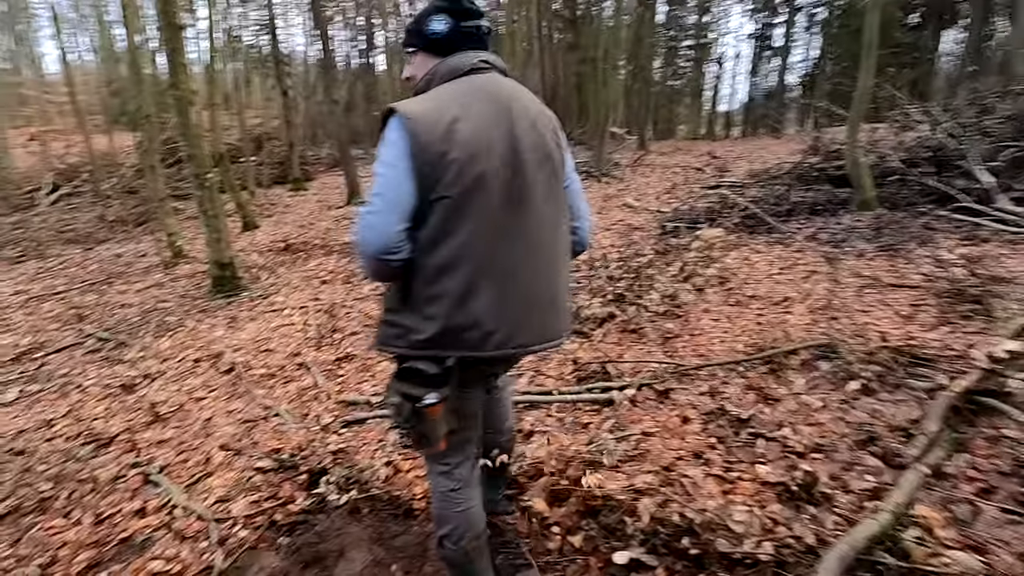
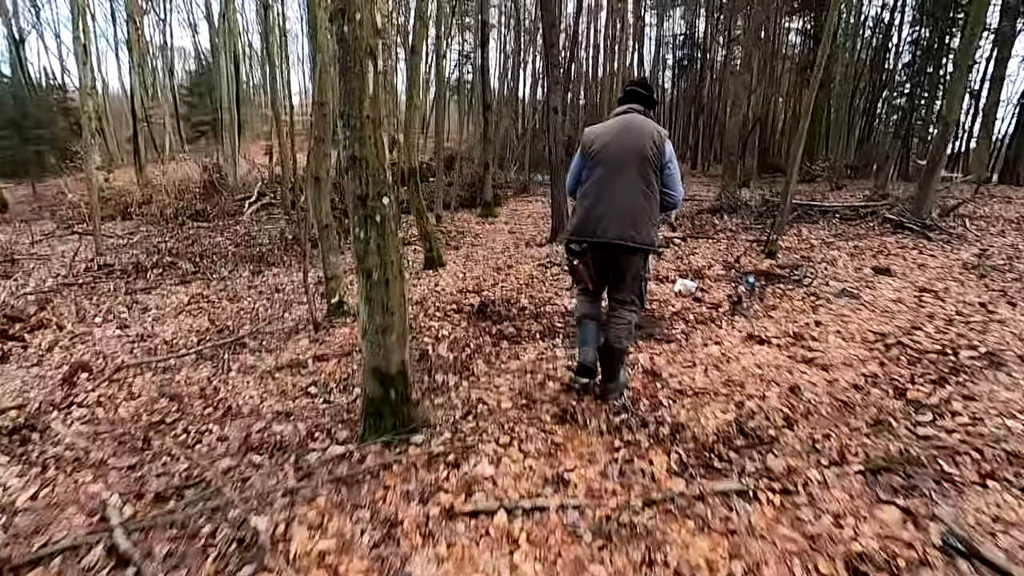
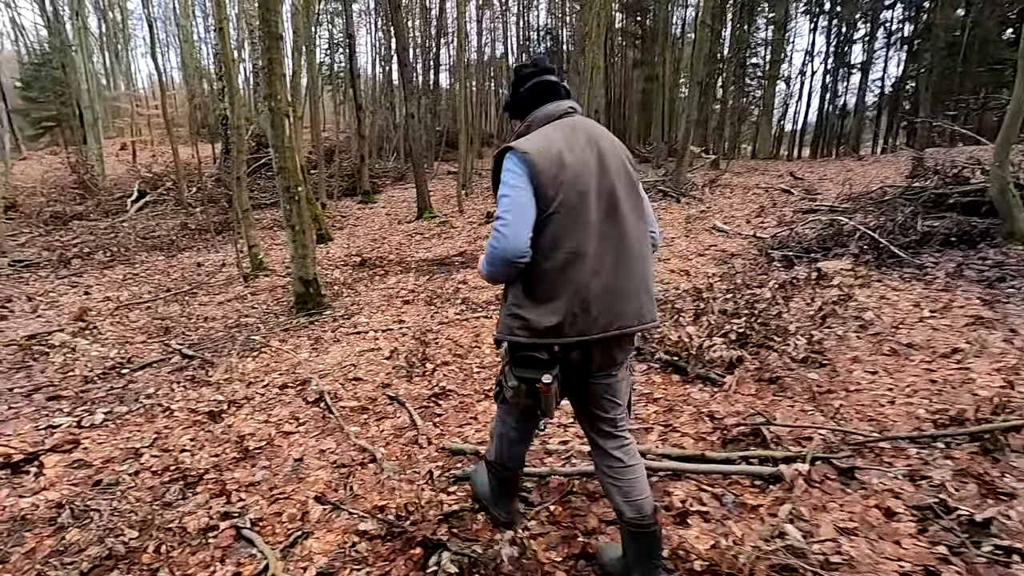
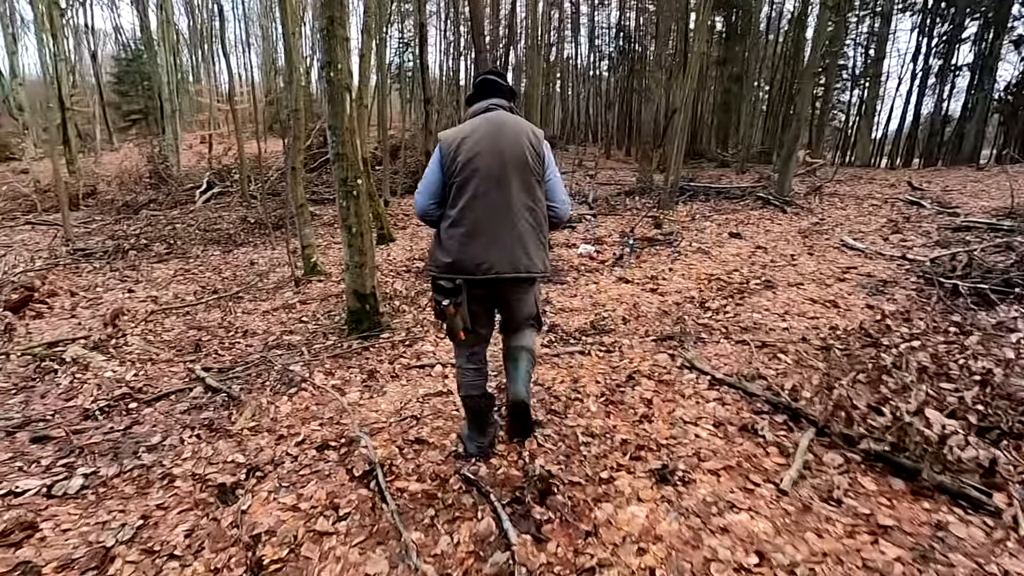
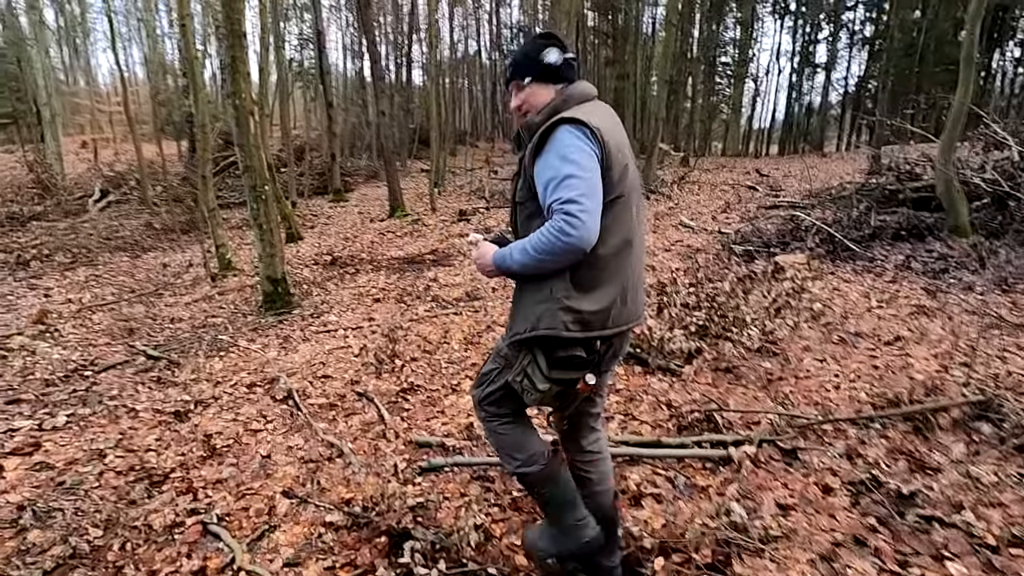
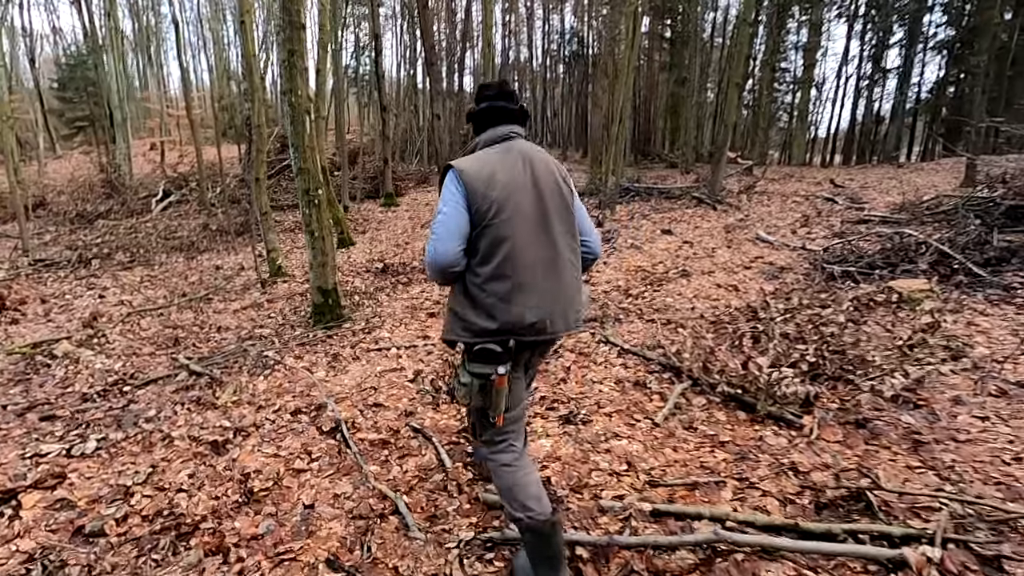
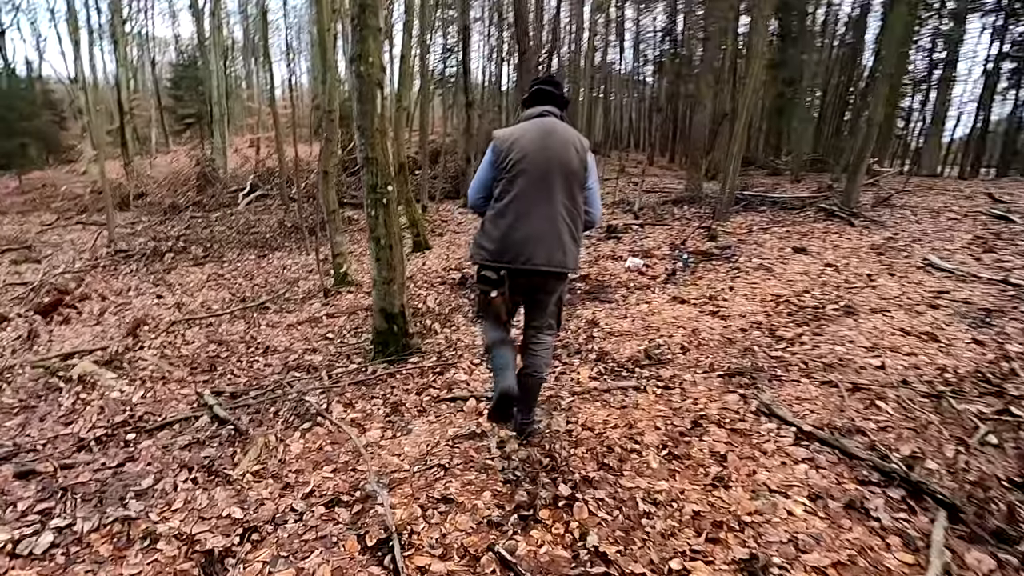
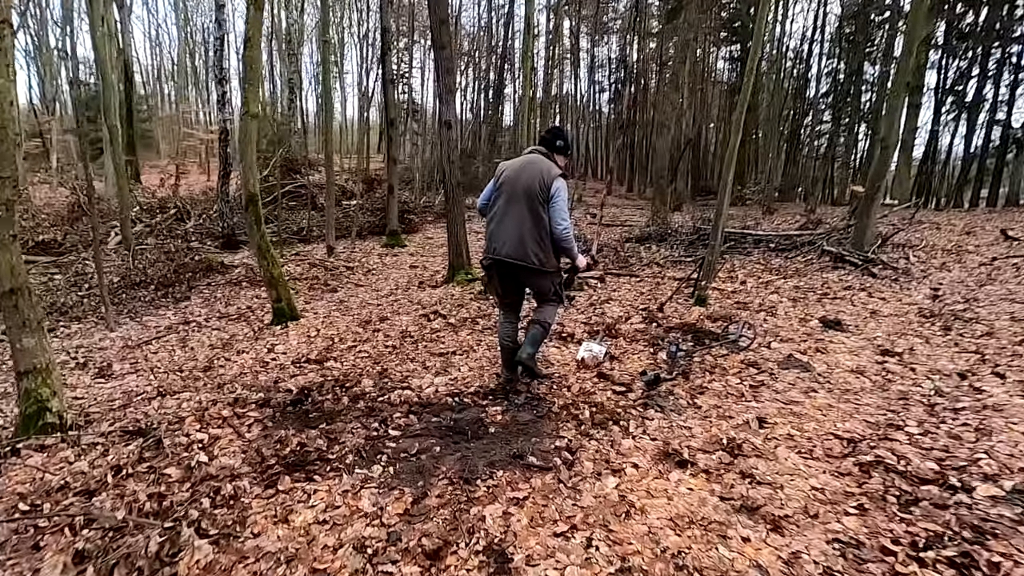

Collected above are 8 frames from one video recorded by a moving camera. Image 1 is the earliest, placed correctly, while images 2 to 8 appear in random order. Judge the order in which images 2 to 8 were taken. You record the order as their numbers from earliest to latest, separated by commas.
5, 3, 6, 4, 7, 2, 8
